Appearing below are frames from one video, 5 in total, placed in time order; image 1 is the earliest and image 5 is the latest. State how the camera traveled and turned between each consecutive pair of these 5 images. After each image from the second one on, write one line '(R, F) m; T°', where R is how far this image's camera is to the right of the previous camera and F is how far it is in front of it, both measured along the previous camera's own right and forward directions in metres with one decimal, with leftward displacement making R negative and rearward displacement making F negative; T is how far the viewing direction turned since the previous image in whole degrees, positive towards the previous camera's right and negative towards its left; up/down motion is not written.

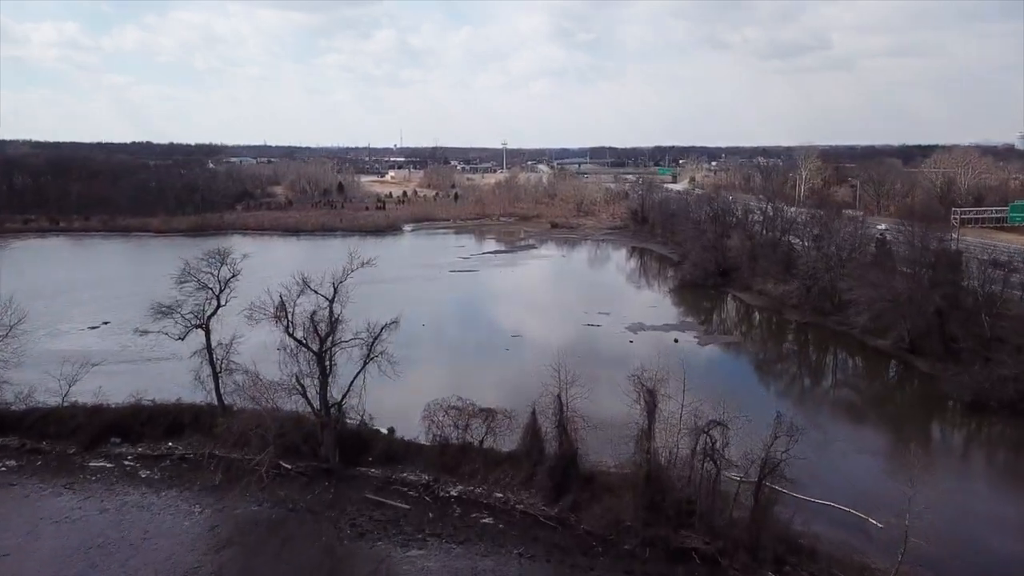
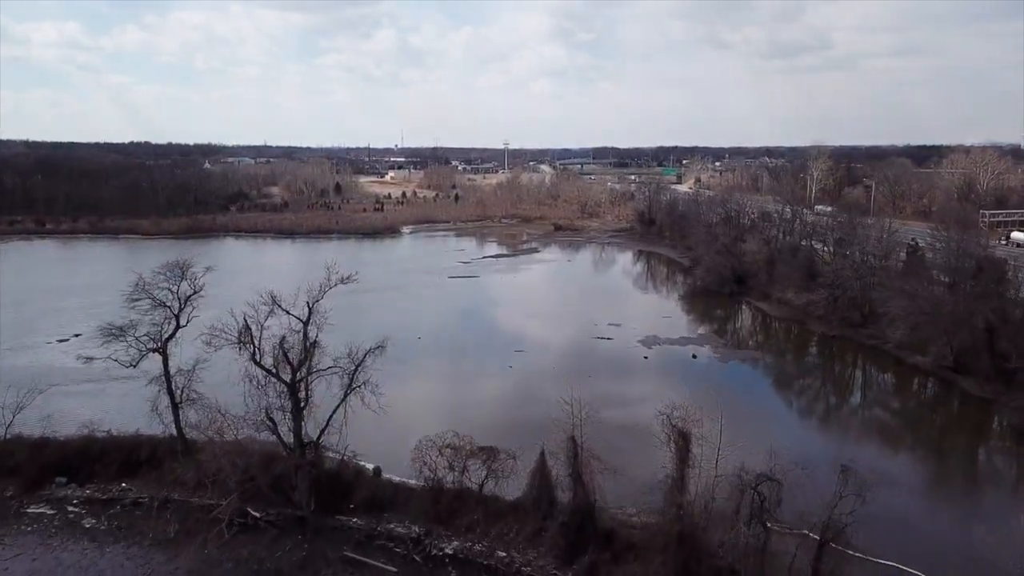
(0.0, +0.7) m; 0°
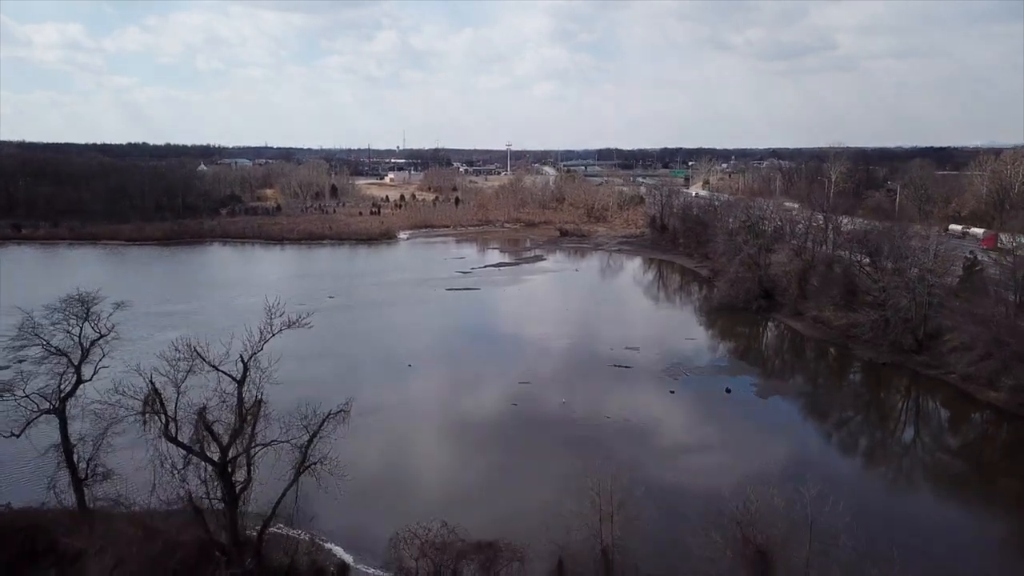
(0.0, +1.0) m; 0°
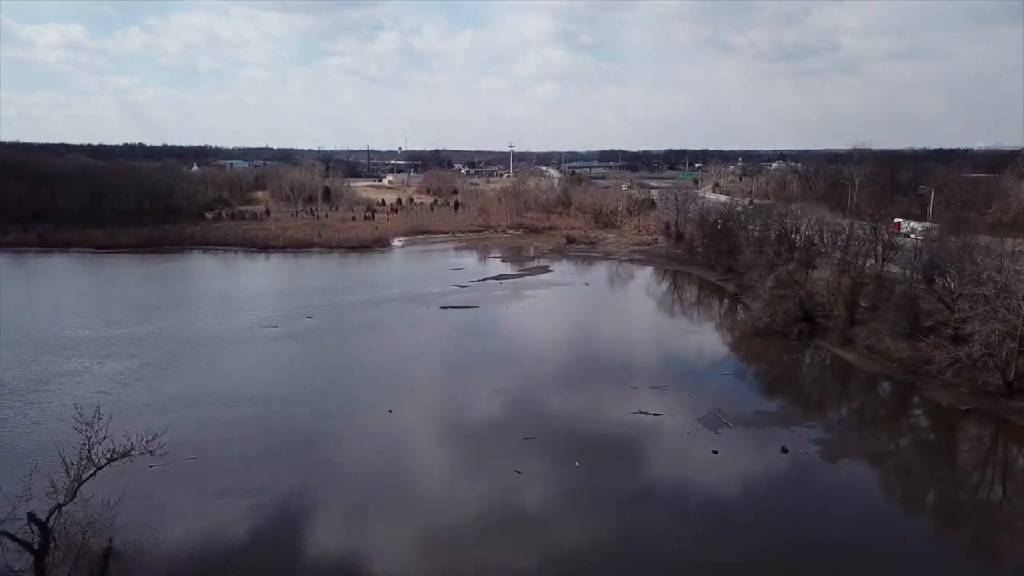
(0.0, +1.3) m; 0°
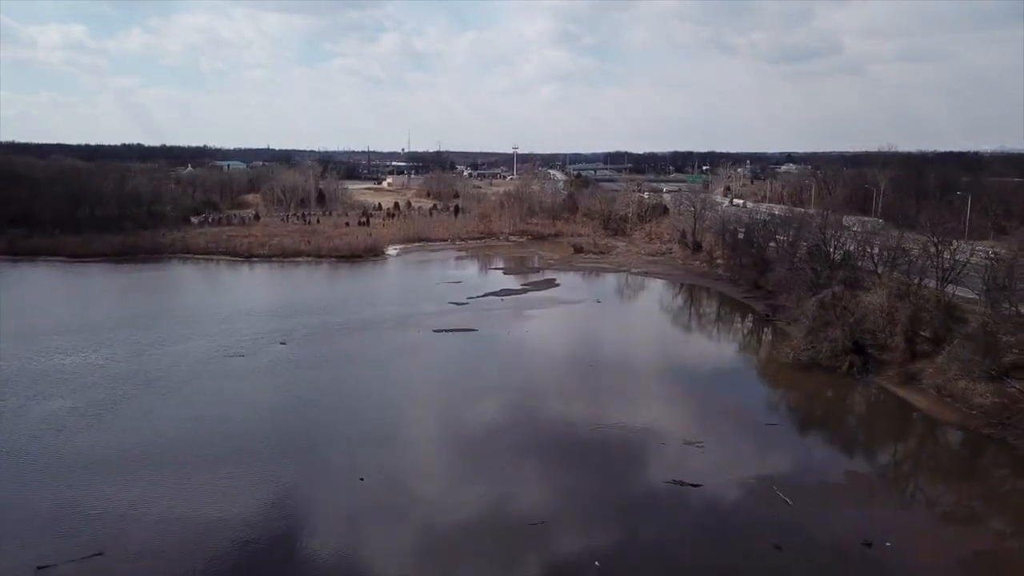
(0.0, +1.1) m; 0°
